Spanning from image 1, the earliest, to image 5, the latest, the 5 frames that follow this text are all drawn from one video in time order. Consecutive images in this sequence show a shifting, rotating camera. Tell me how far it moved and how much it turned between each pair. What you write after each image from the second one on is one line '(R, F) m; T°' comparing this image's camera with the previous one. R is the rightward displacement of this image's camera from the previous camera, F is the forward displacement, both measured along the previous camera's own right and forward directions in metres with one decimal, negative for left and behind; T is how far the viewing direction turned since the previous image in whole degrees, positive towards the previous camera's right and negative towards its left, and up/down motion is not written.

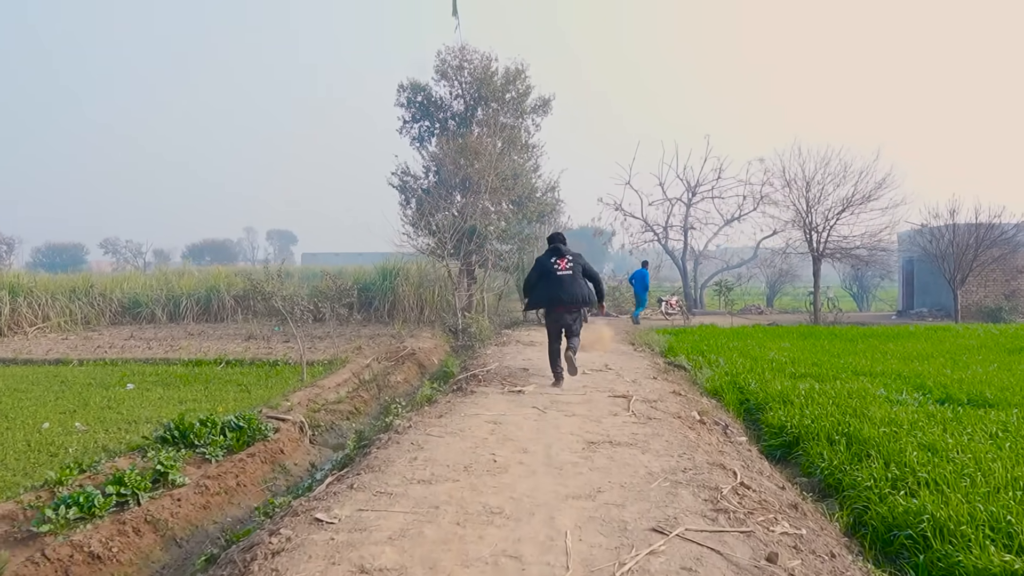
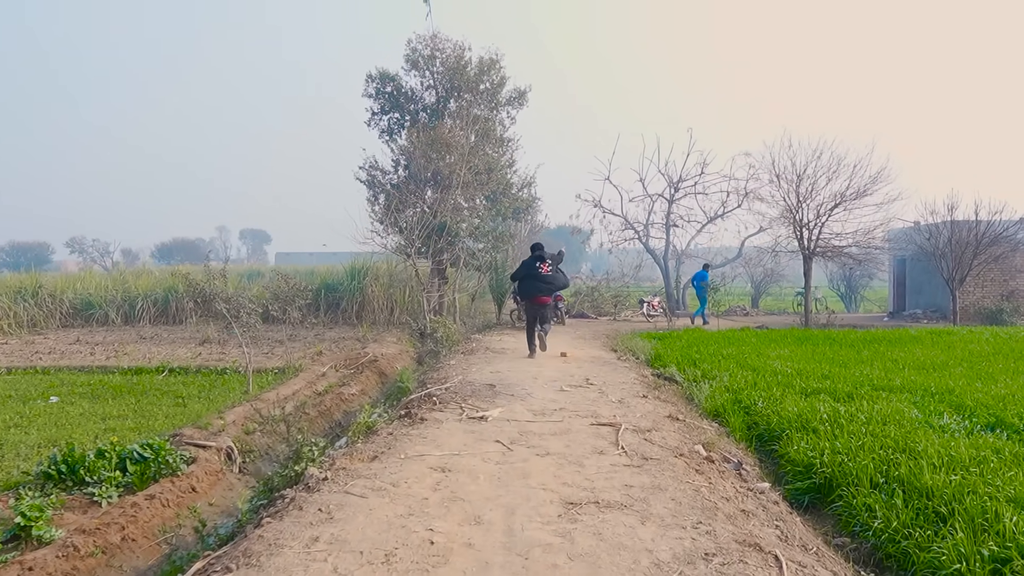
(+0.1, +1.1) m; +2°
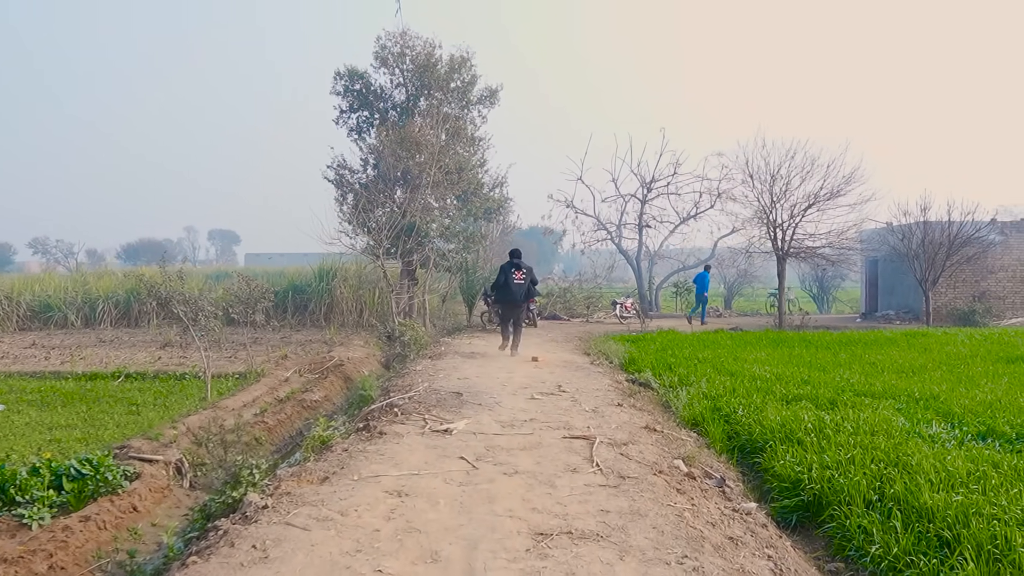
(0.0, +0.3) m; +2°
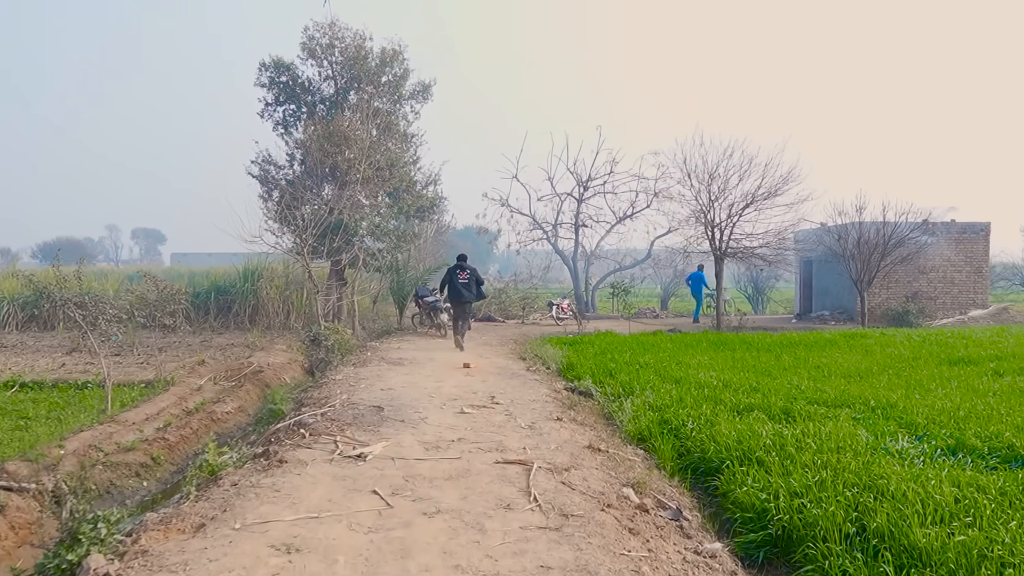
(+0.1, +0.6) m; +4°
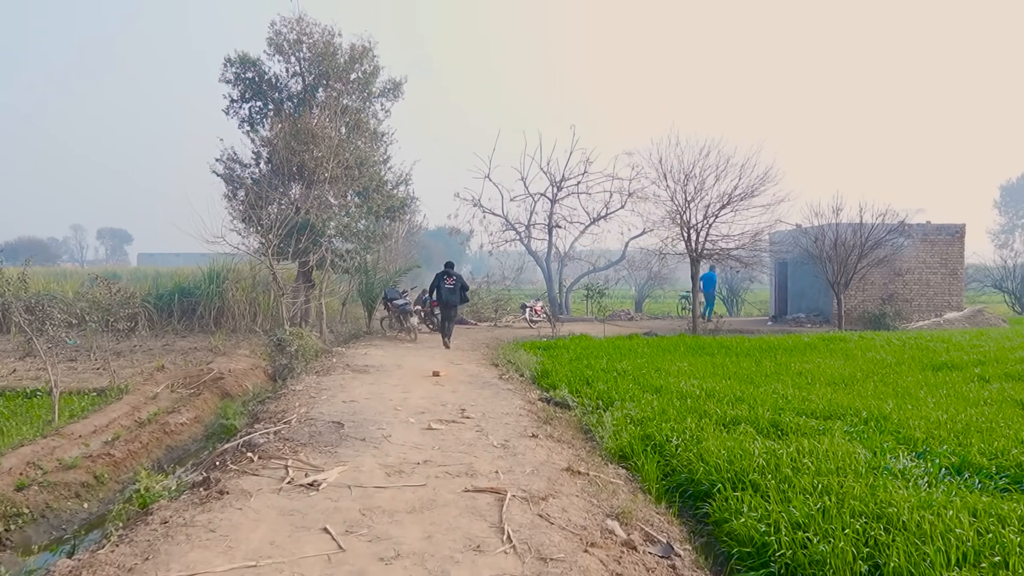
(0.0, +0.4) m; +2°
